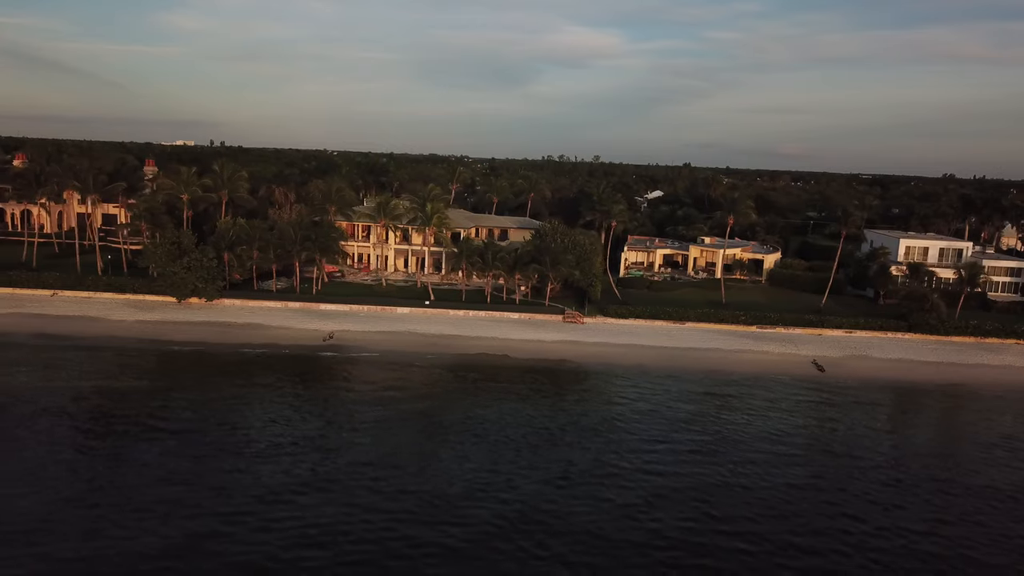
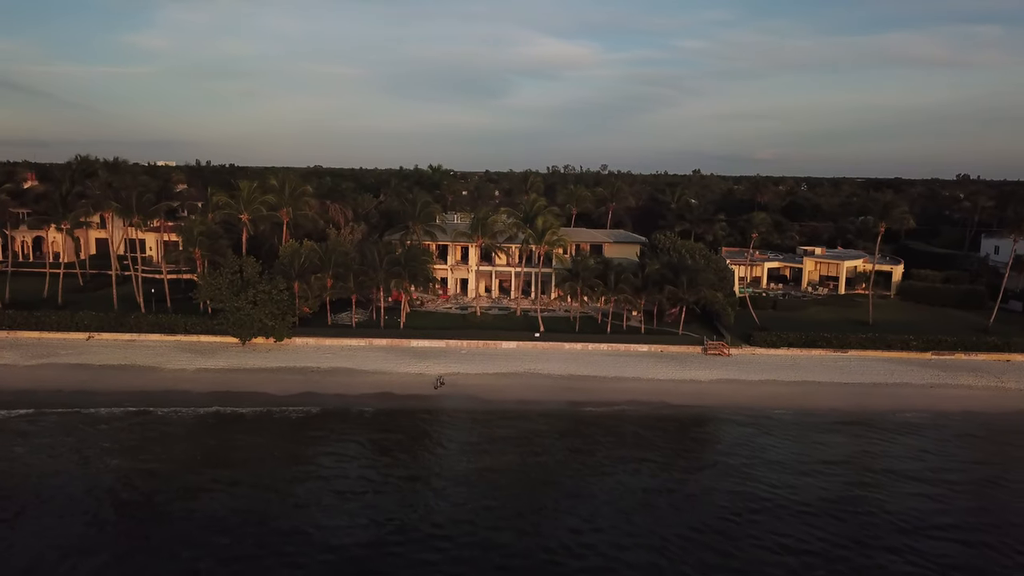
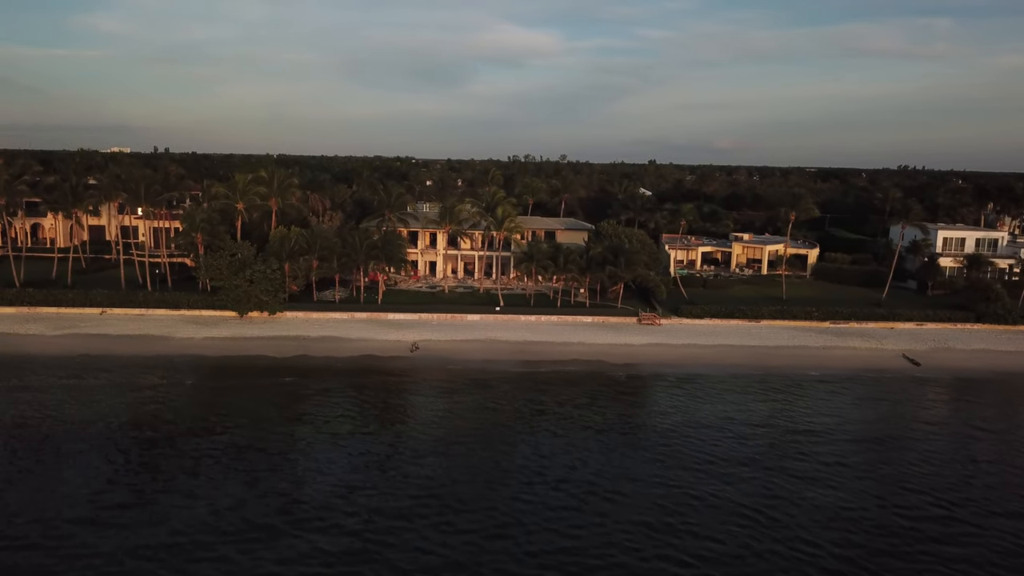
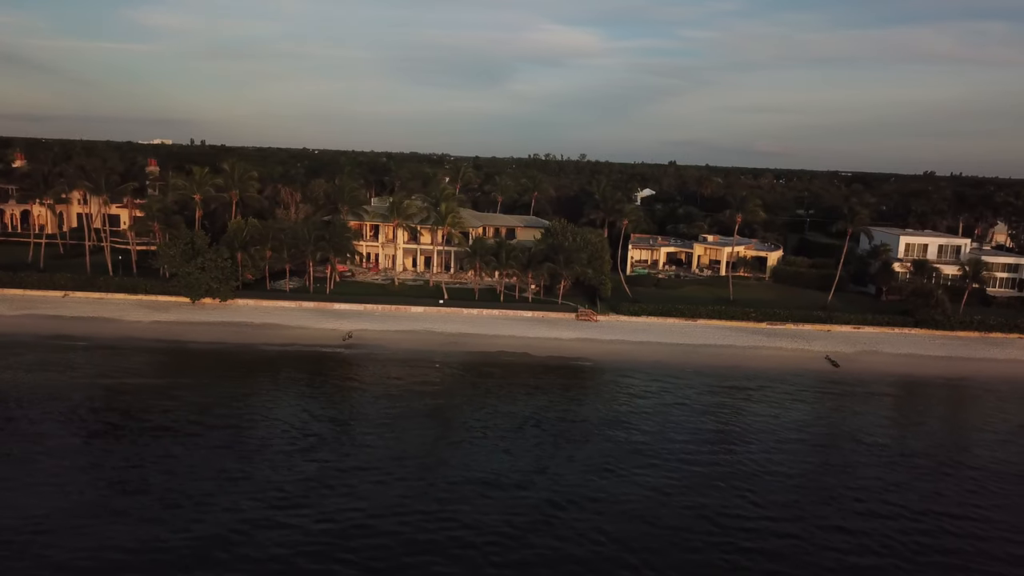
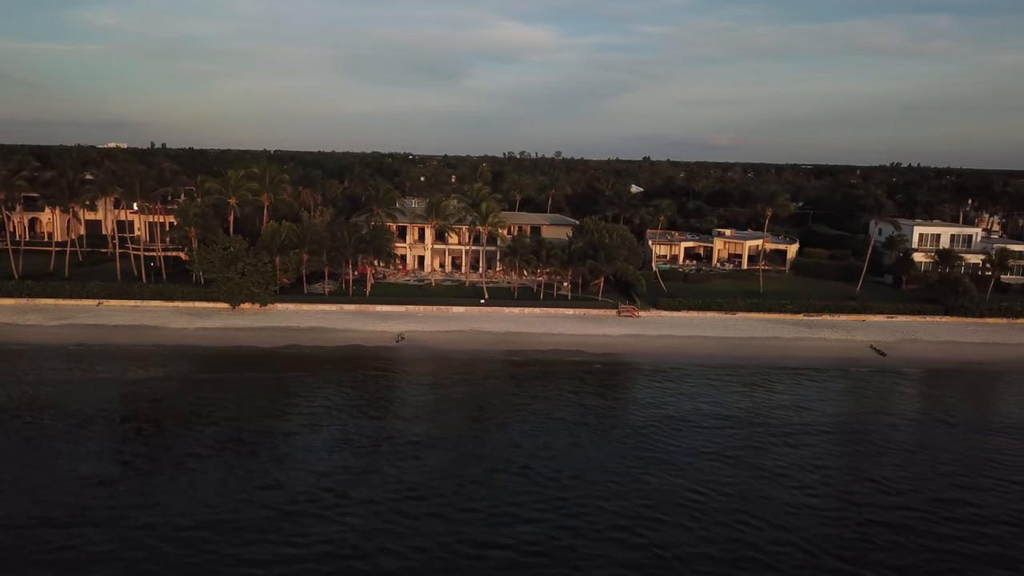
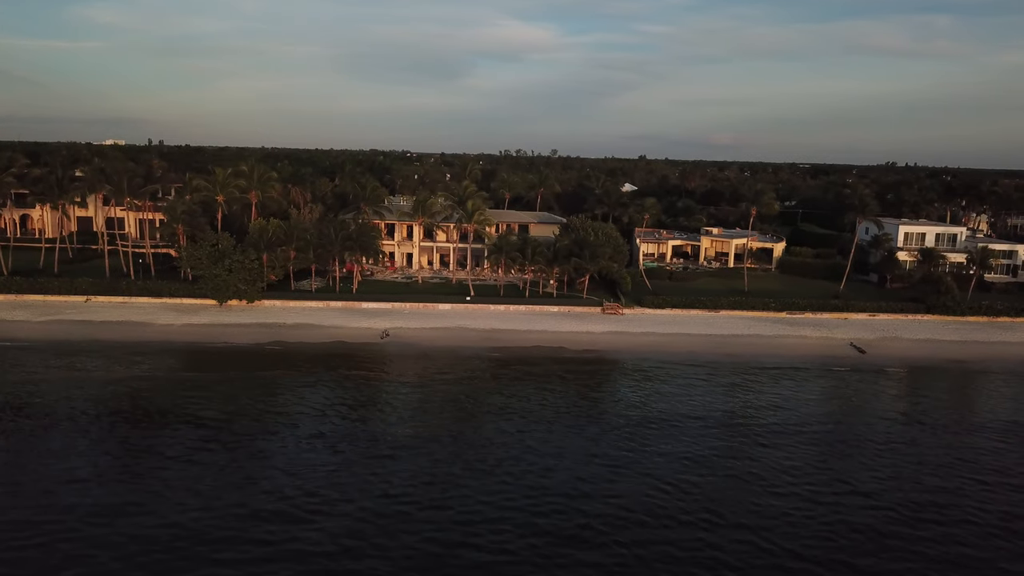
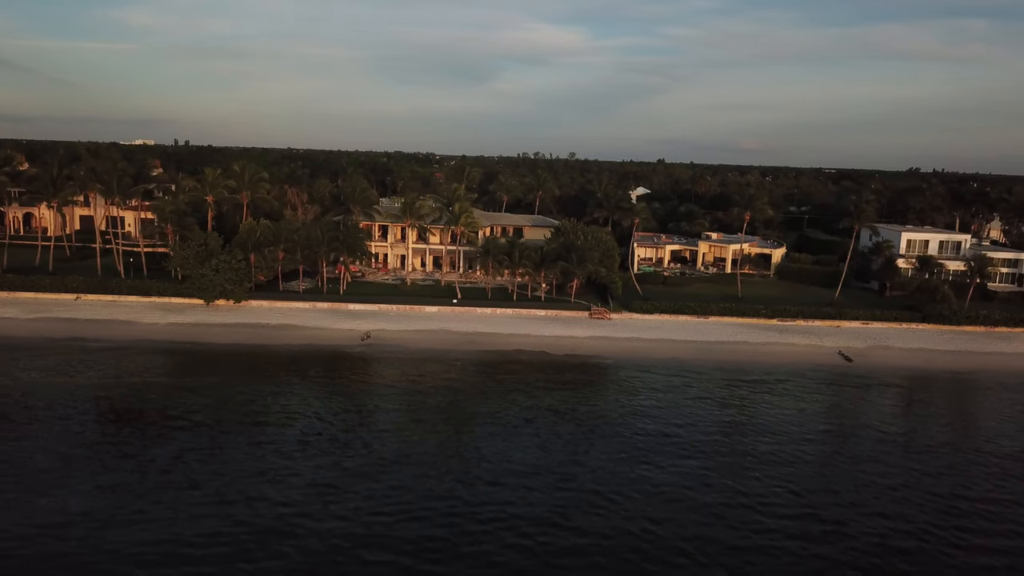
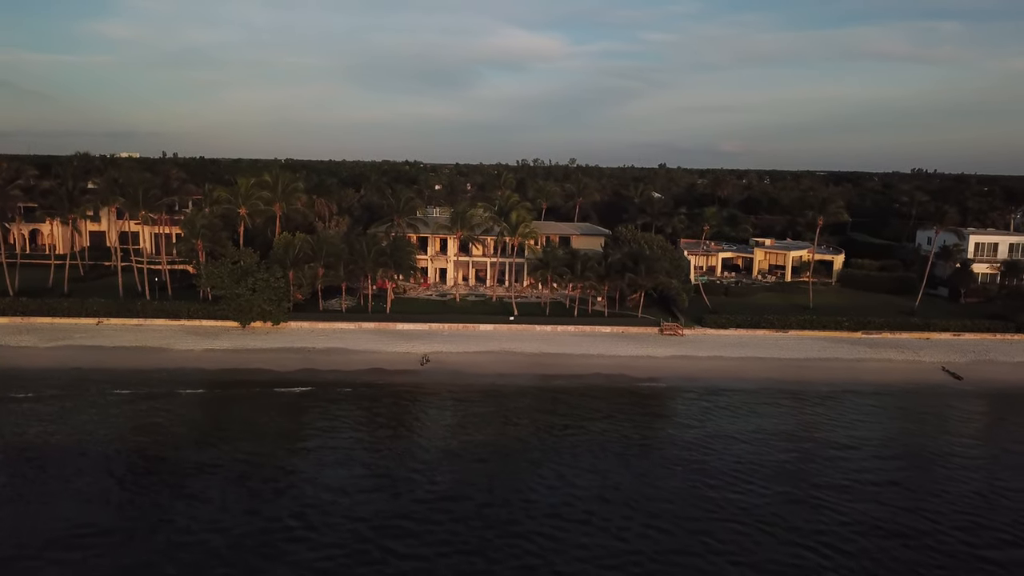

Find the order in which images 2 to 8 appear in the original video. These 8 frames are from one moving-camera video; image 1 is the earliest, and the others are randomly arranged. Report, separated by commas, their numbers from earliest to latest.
4, 7, 6, 5, 3, 8, 2
